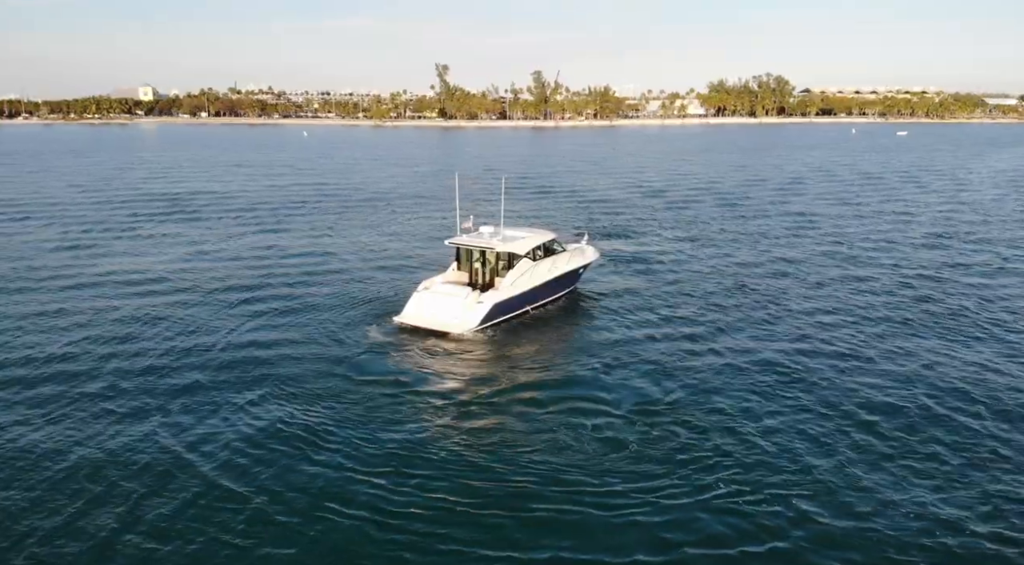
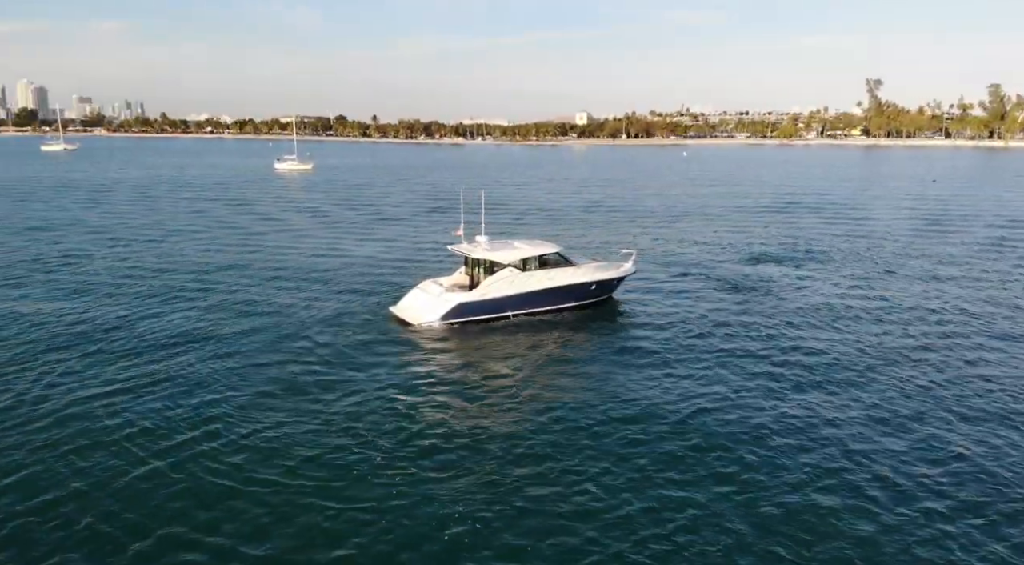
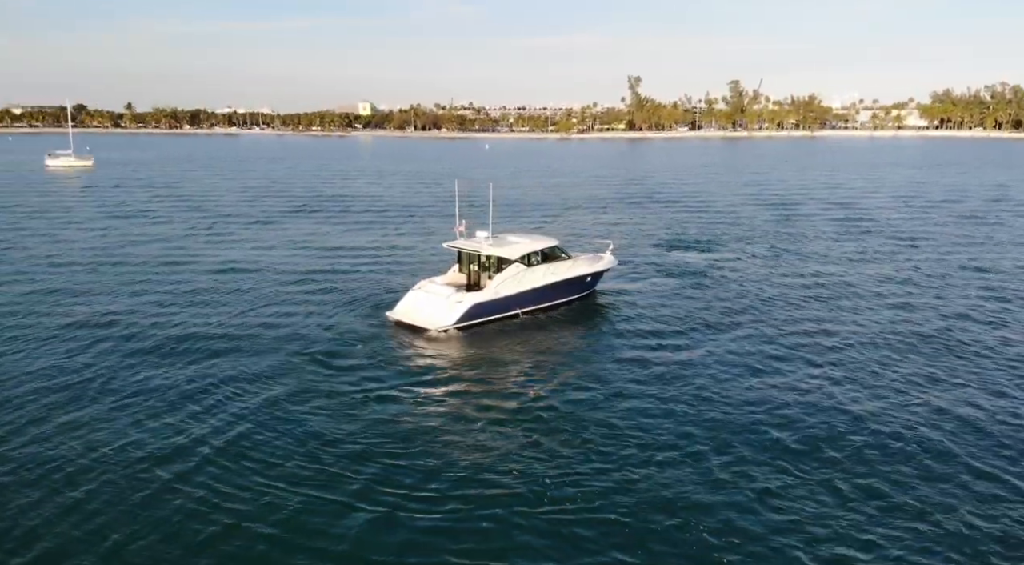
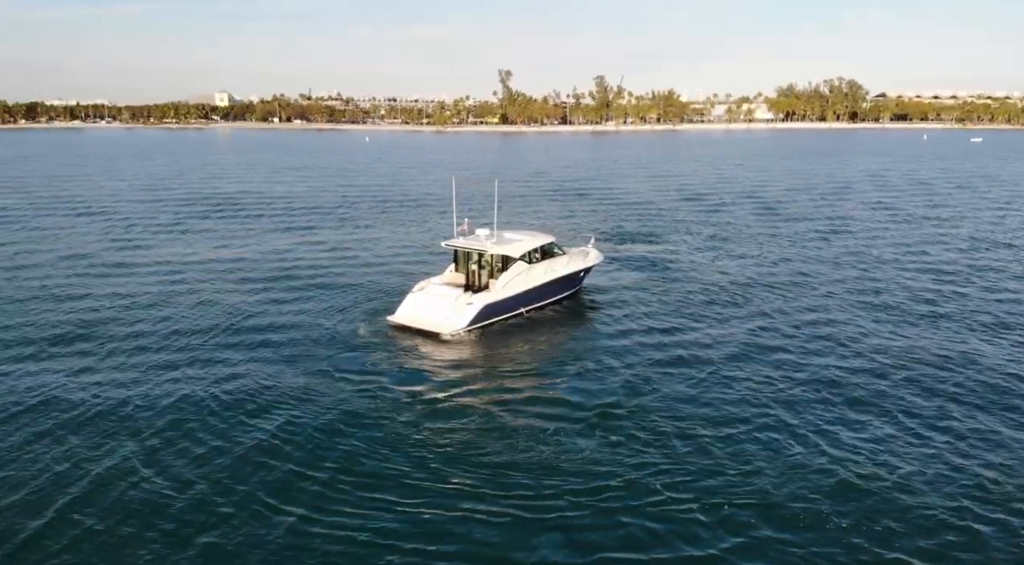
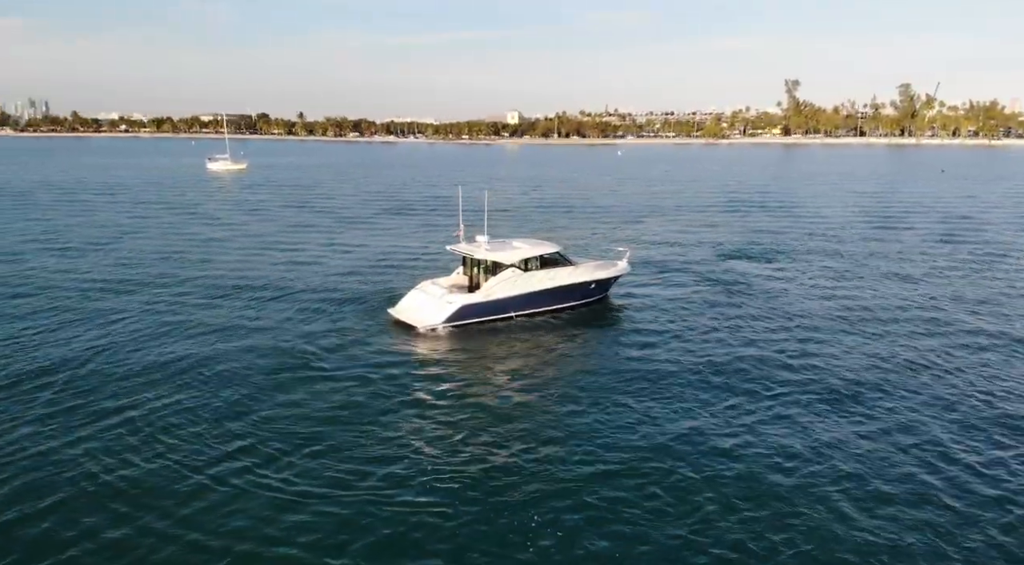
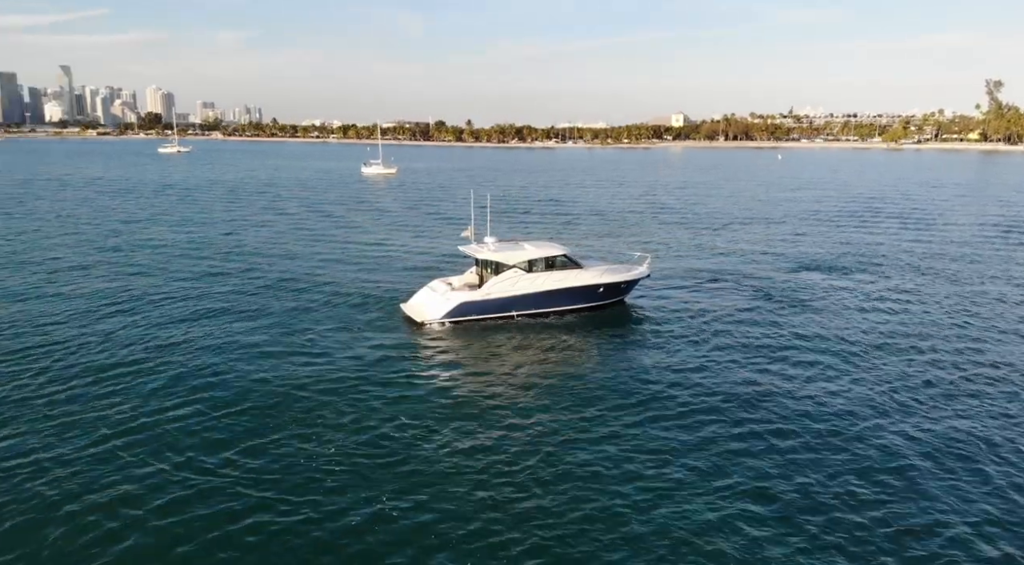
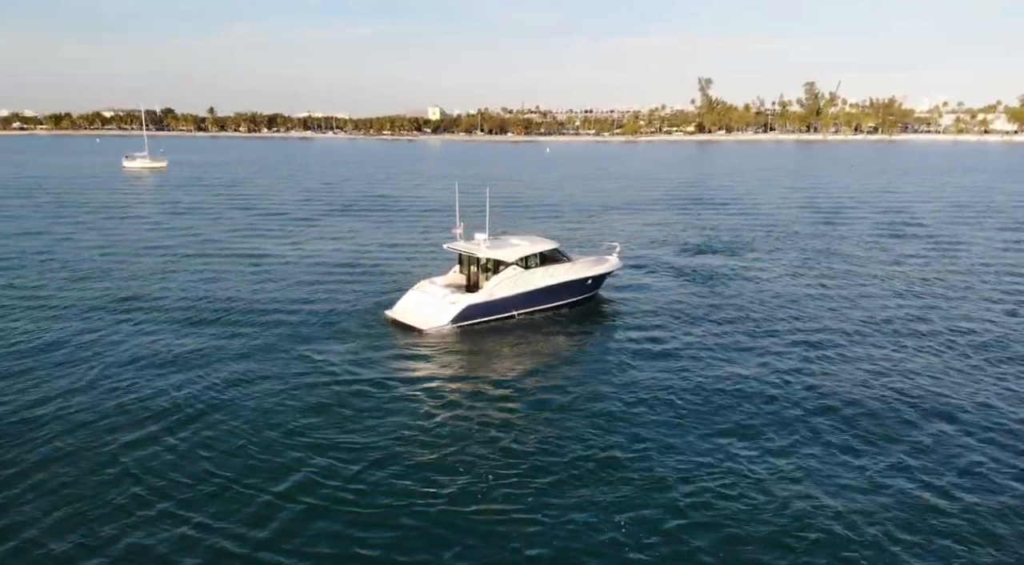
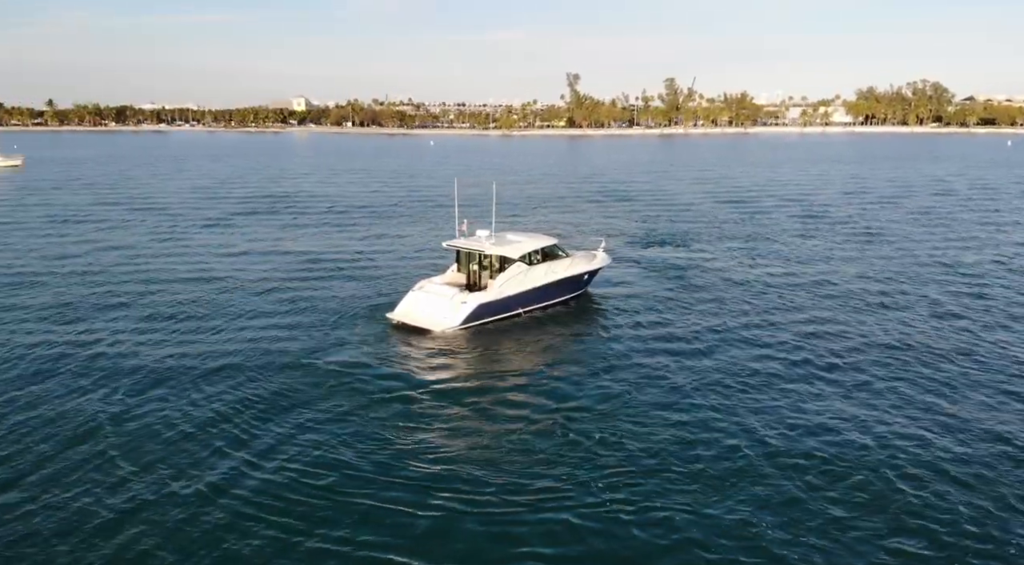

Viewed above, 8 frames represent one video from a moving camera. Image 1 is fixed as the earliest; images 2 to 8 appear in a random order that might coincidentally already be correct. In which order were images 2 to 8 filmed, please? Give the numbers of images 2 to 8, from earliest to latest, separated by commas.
4, 8, 3, 7, 5, 2, 6
